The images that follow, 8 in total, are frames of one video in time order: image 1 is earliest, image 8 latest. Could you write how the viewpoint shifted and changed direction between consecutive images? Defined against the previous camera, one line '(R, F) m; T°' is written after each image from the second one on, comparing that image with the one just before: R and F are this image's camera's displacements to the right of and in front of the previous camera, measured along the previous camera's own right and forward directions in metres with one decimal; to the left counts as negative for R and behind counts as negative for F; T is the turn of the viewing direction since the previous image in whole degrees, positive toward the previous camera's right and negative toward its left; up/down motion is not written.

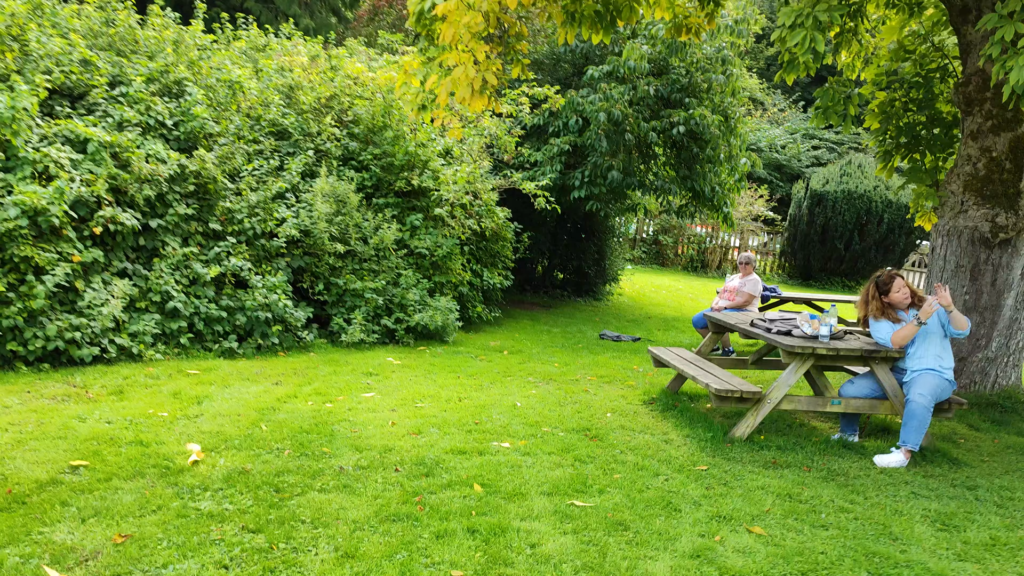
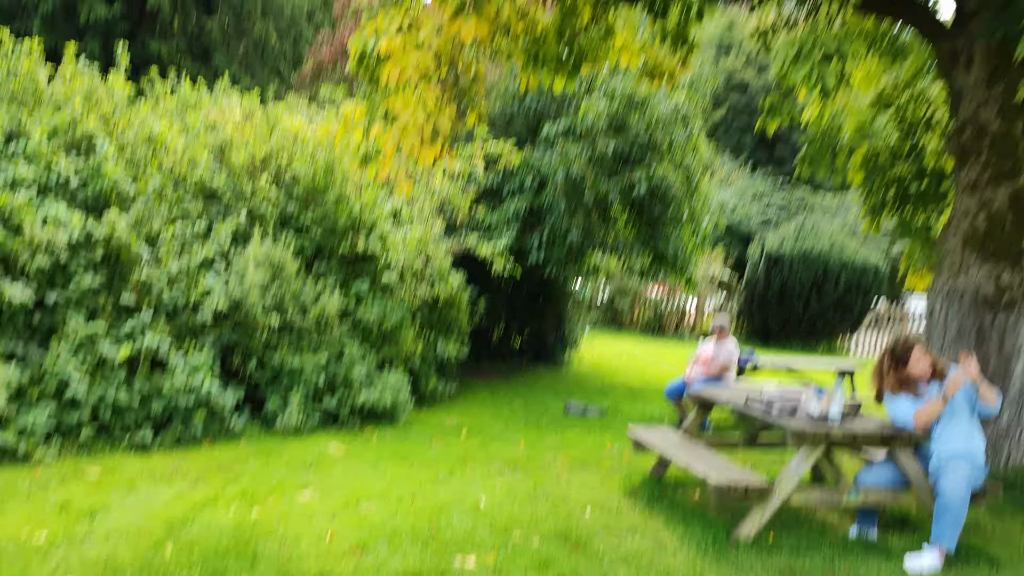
(-0.1, +0.8) m; +3°
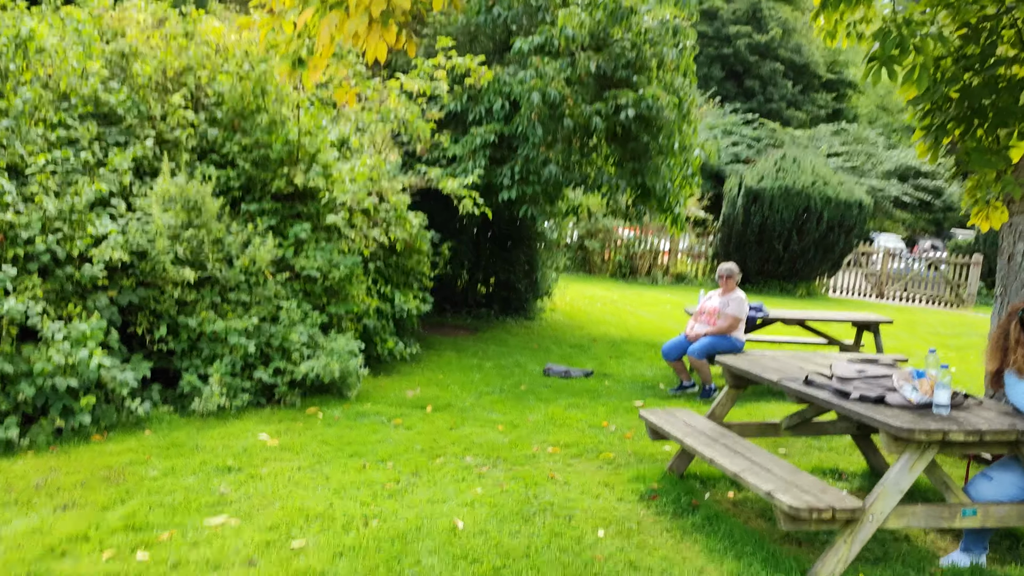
(-0.1, +1.3) m; +3°
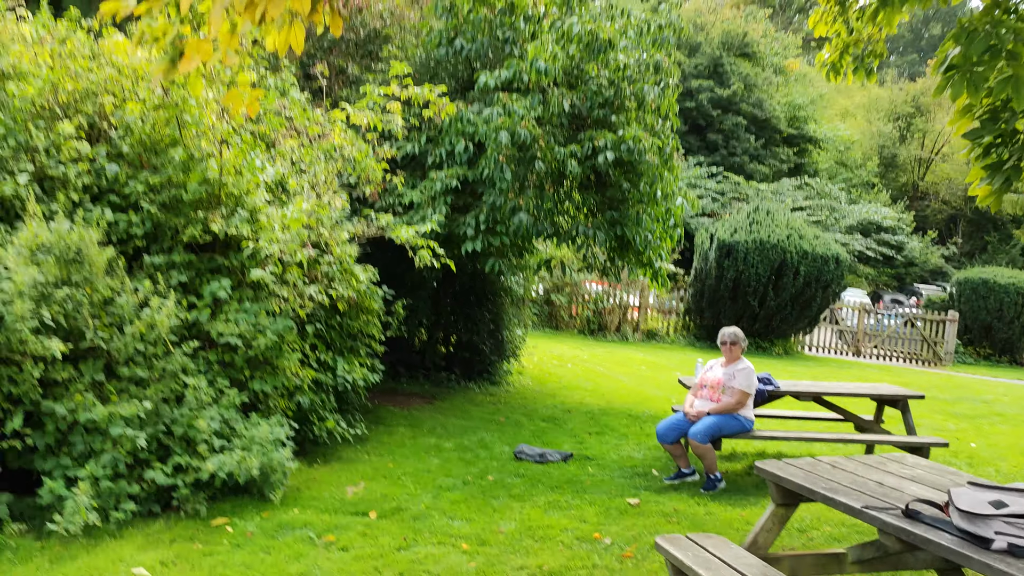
(0.0, +1.2) m; +3°
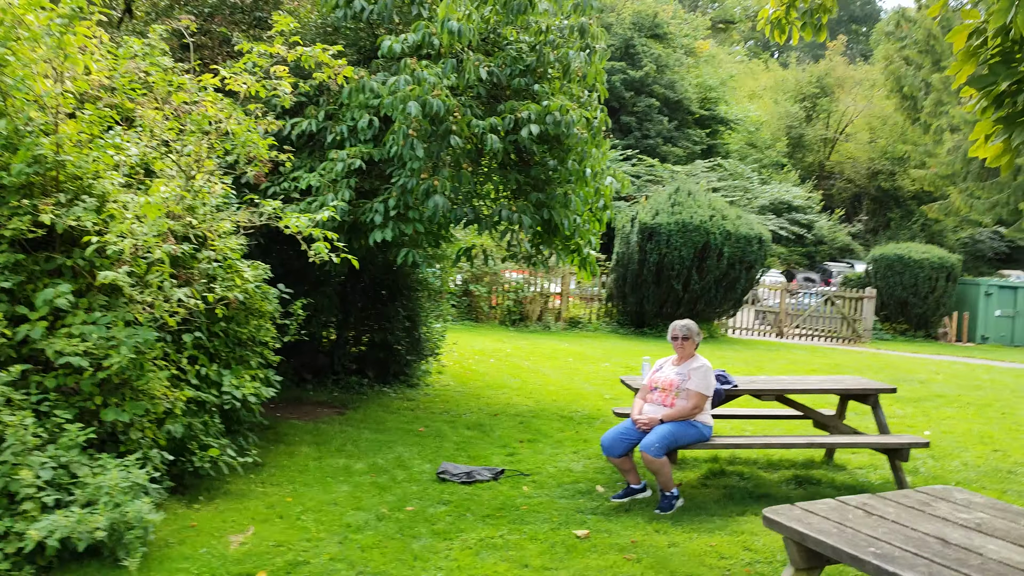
(0.0, +0.9) m; +5°
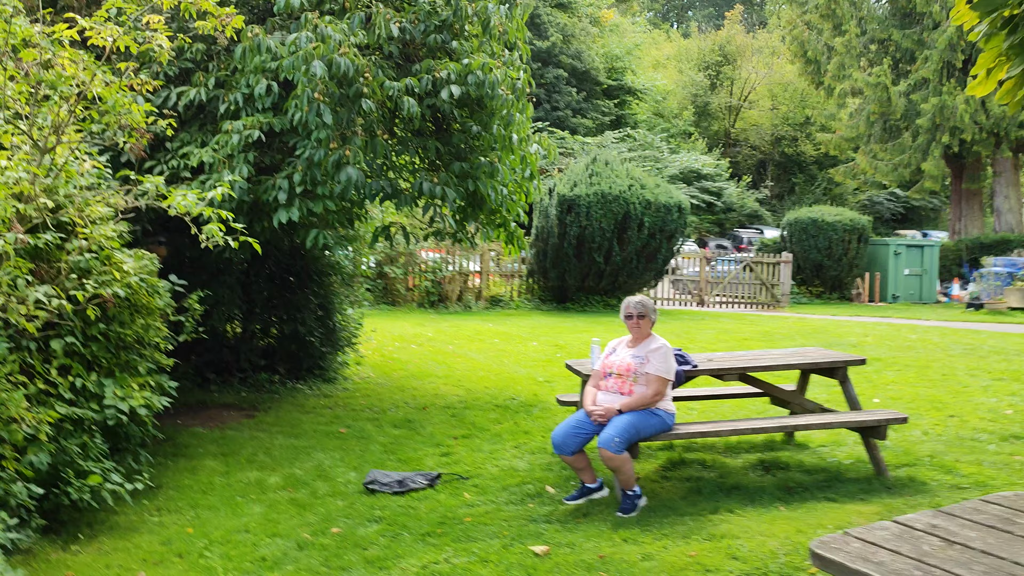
(-0.1, +0.7) m; +6°
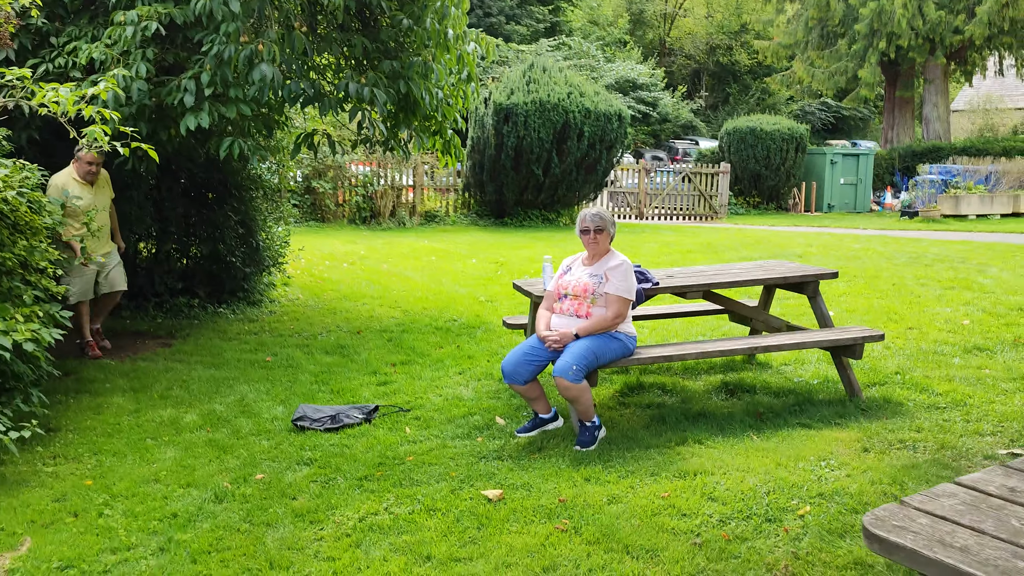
(0.0, +0.5) m; +4°
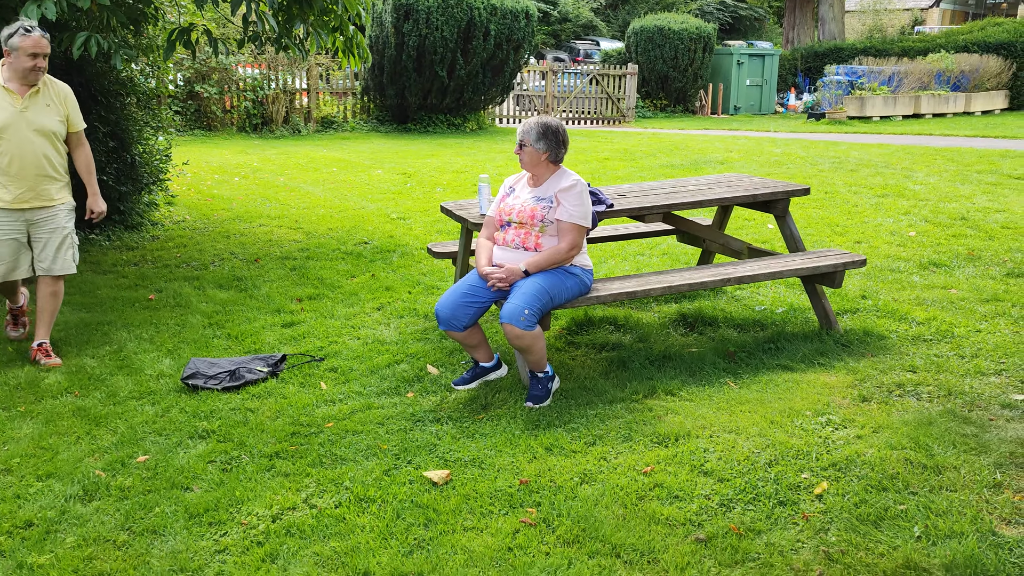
(-0.1, +0.7) m; +6°
